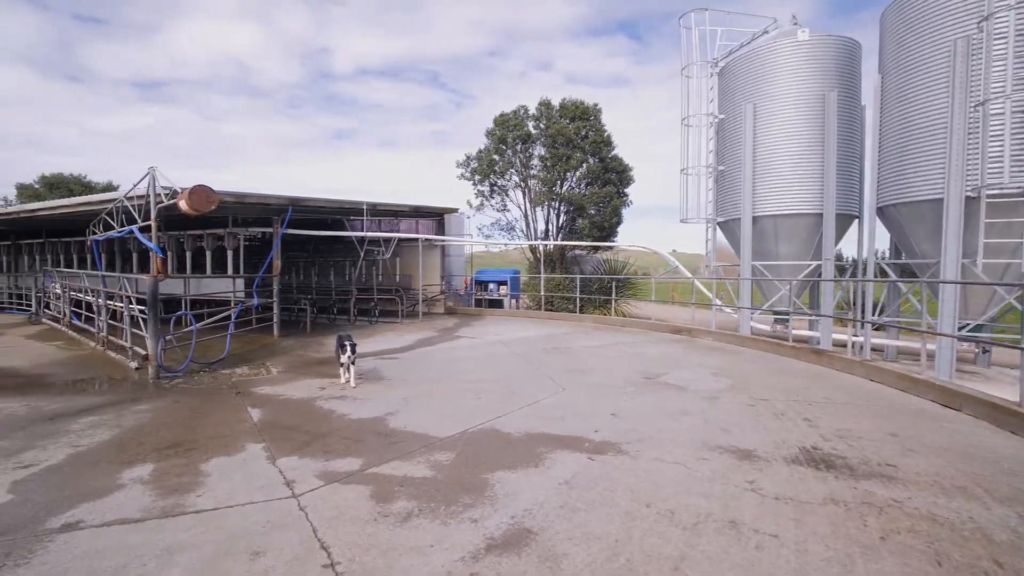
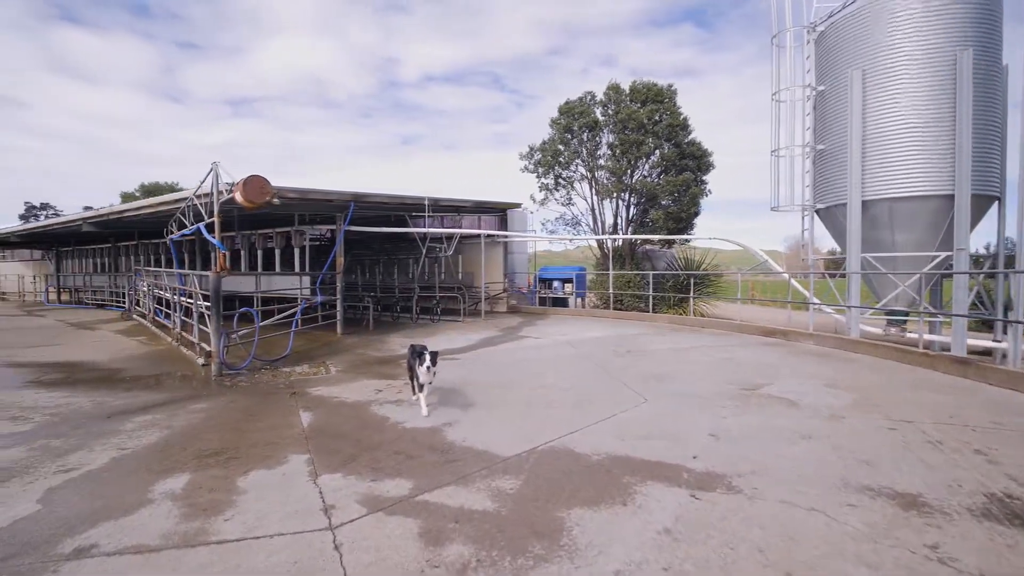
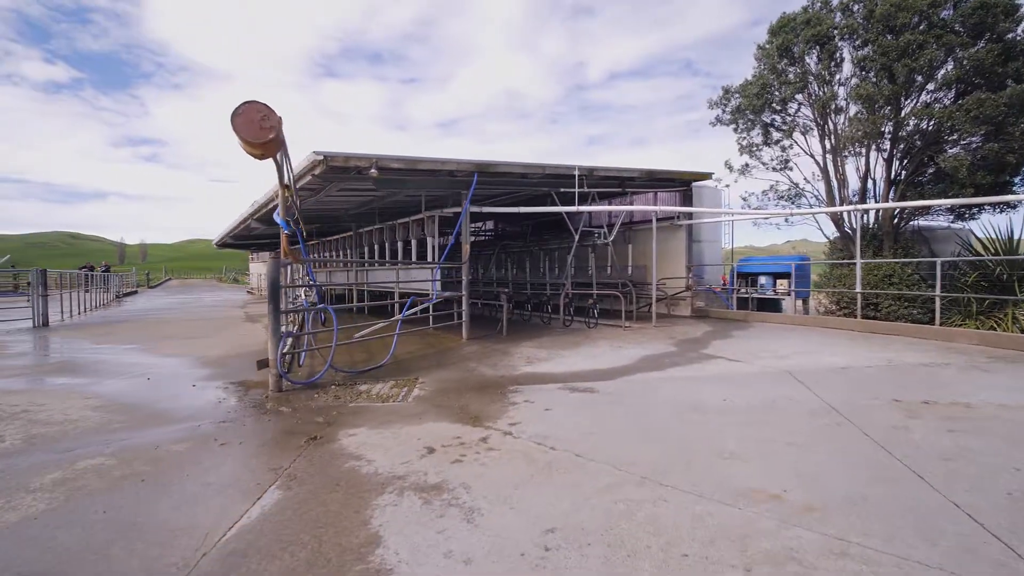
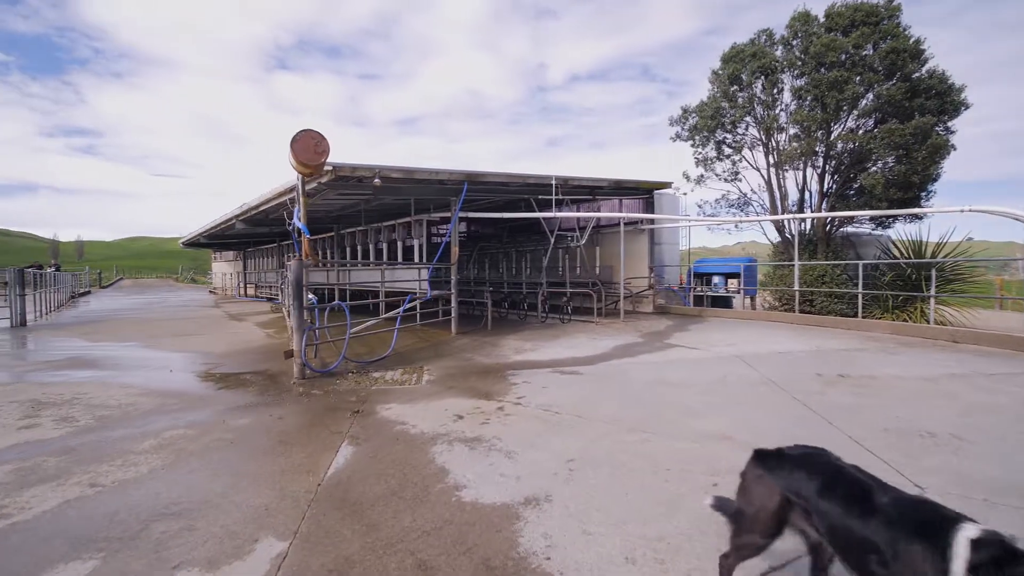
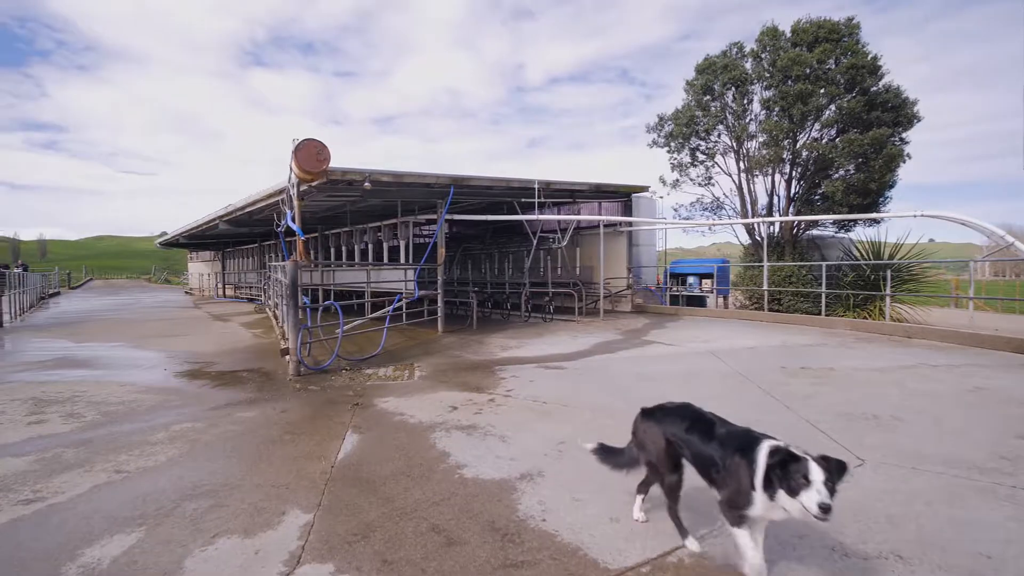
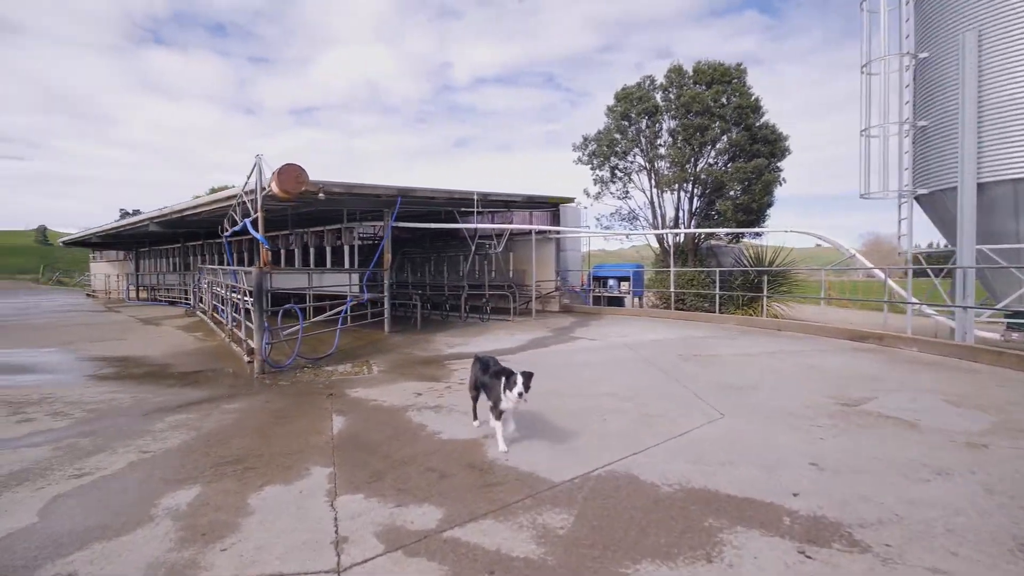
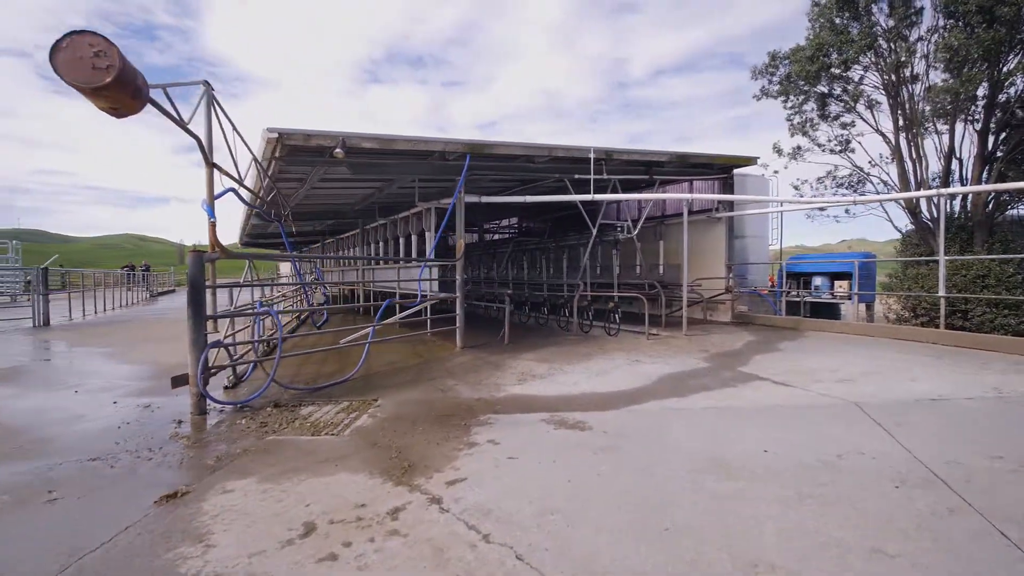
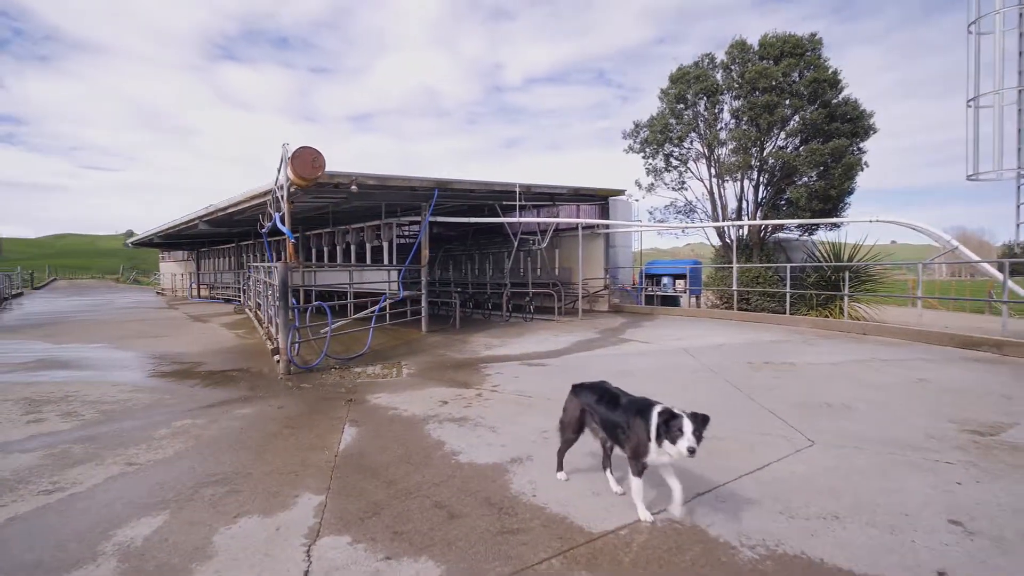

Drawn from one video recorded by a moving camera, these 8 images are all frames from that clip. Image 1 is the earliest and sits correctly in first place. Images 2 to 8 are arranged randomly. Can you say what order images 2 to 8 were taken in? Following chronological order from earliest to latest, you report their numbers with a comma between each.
2, 6, 8, 5, 4, 3, 7
